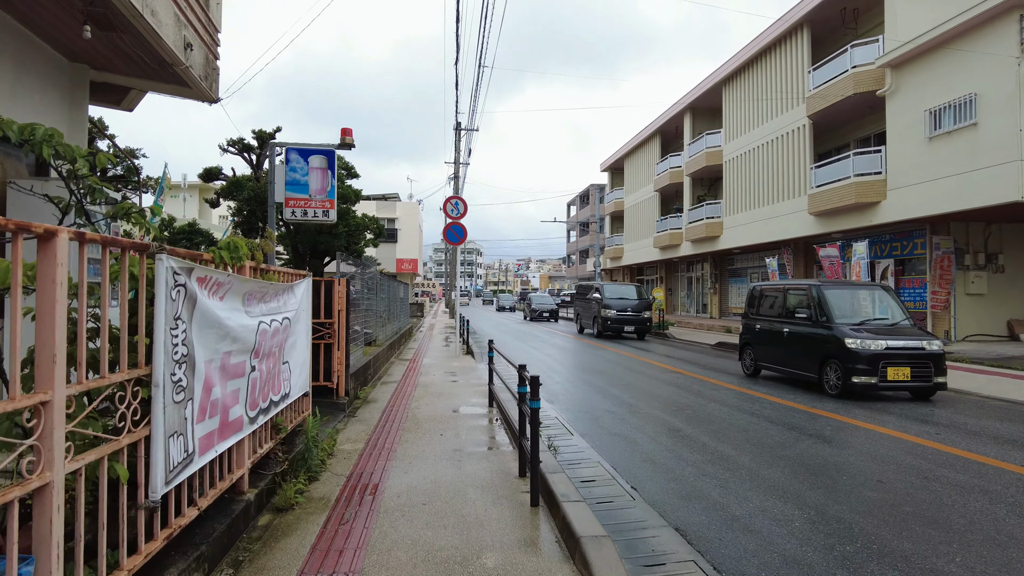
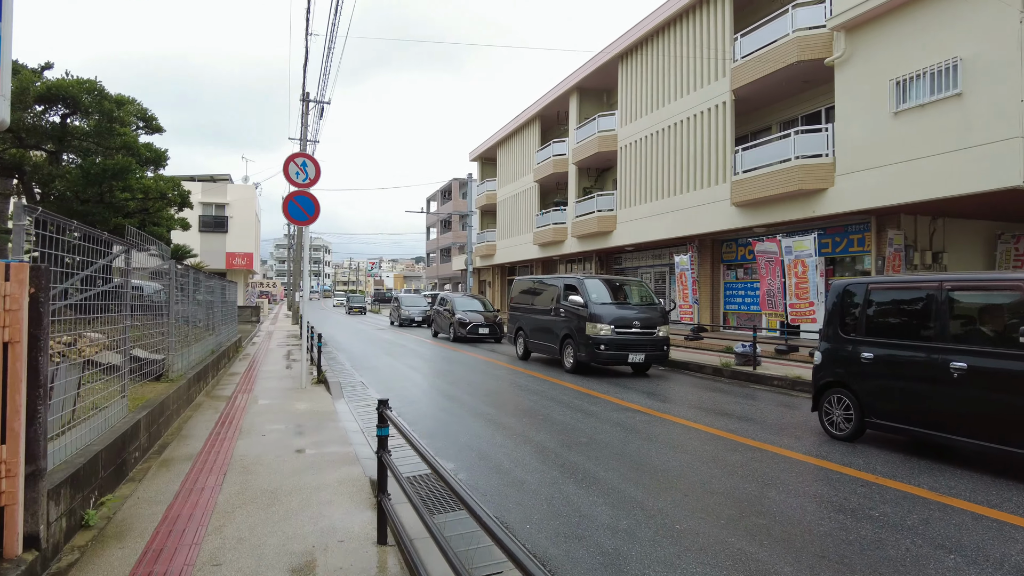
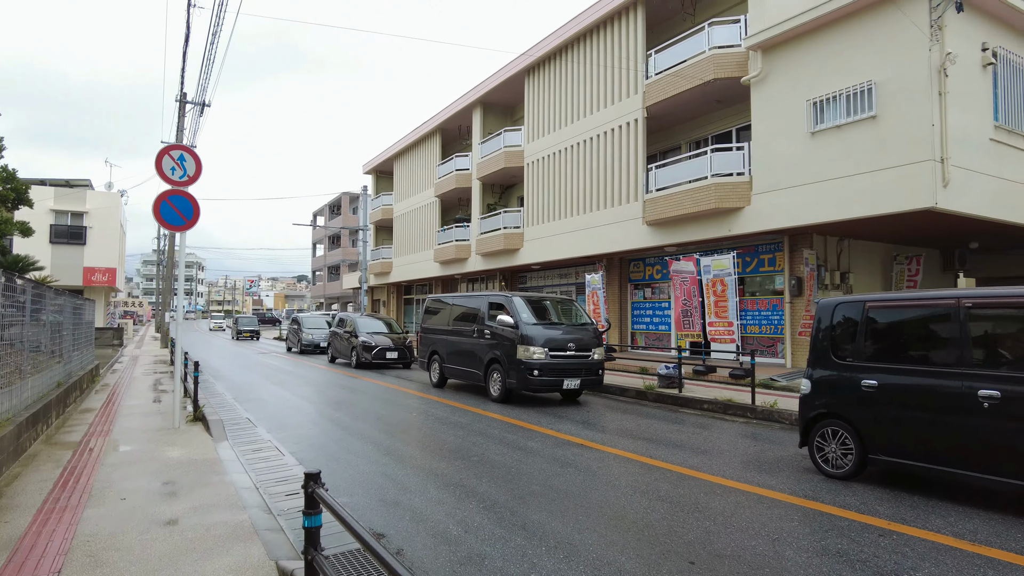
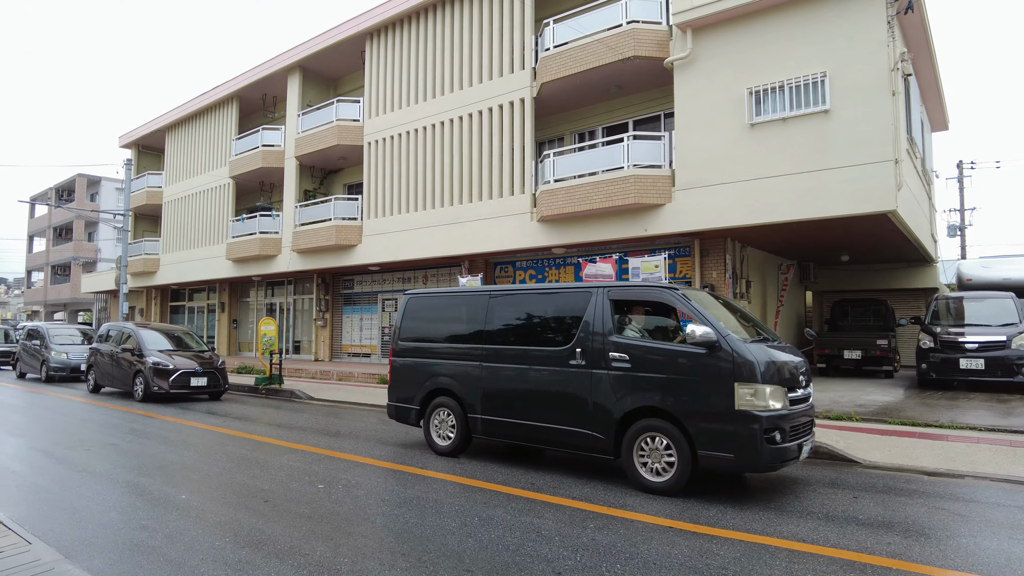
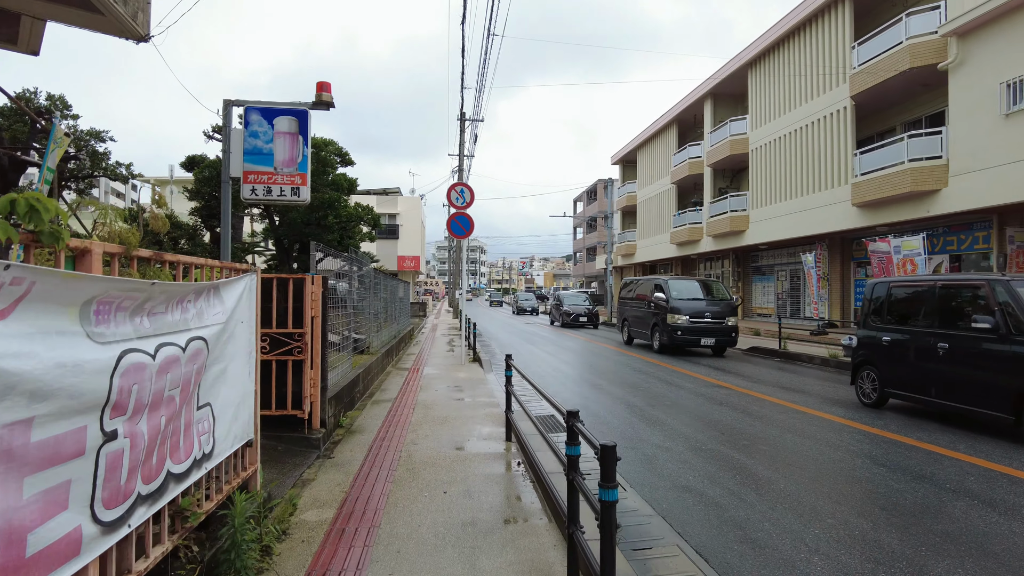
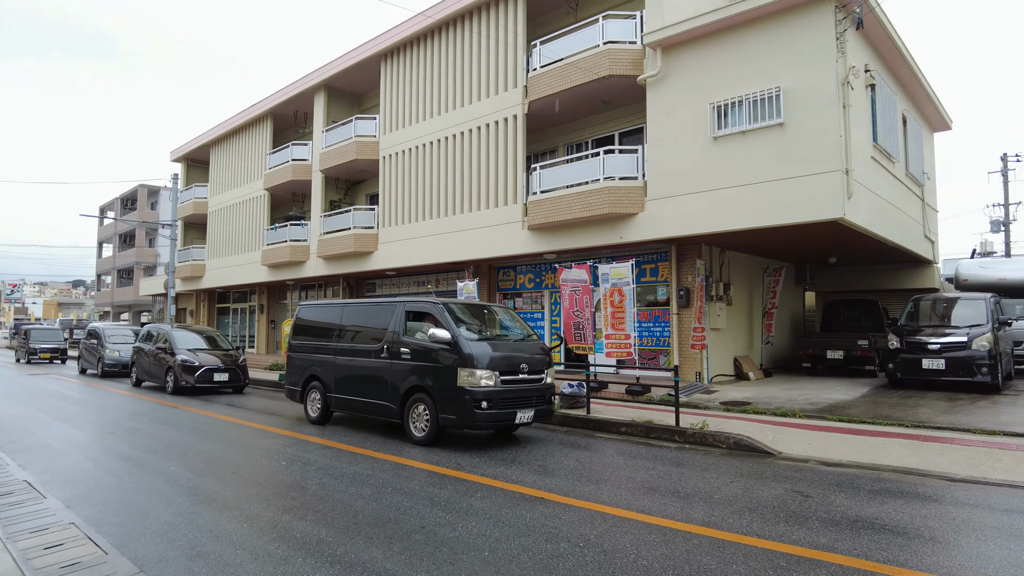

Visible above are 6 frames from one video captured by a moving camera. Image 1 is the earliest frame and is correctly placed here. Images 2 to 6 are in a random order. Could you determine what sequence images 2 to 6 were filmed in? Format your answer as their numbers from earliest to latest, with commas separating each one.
5, 2, 3, 6, 4
